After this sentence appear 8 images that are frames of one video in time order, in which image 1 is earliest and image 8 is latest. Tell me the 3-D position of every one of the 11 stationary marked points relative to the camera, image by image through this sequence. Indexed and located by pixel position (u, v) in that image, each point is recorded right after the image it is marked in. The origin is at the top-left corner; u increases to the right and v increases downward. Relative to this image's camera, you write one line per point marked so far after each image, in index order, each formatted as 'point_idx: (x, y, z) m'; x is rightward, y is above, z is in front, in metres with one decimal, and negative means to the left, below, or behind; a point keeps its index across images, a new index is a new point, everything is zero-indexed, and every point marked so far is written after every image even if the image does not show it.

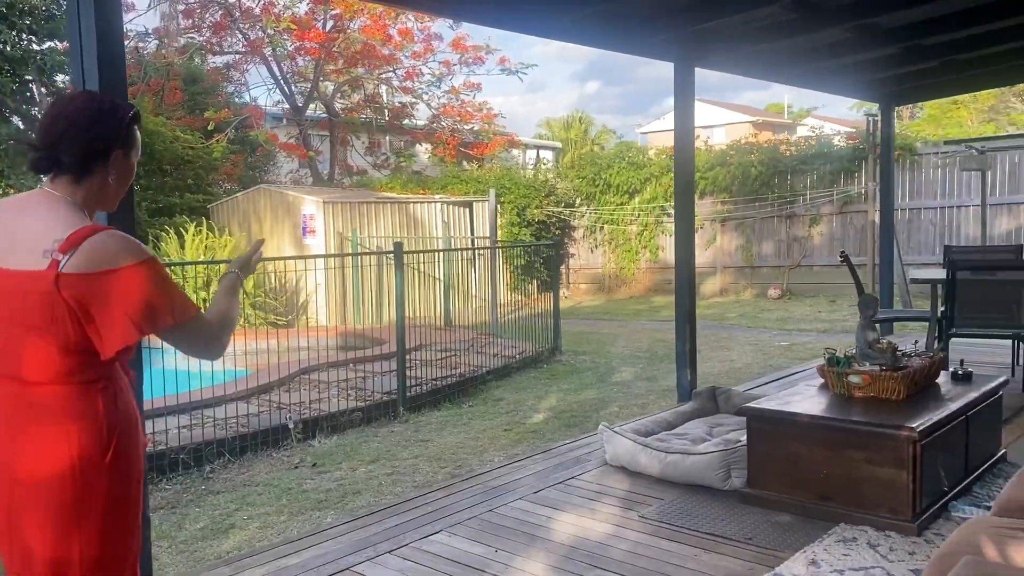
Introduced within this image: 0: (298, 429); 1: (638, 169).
0: (-1.2, -0.8, +4.8) m
1: (+1.8, +1.7, +12.2) m
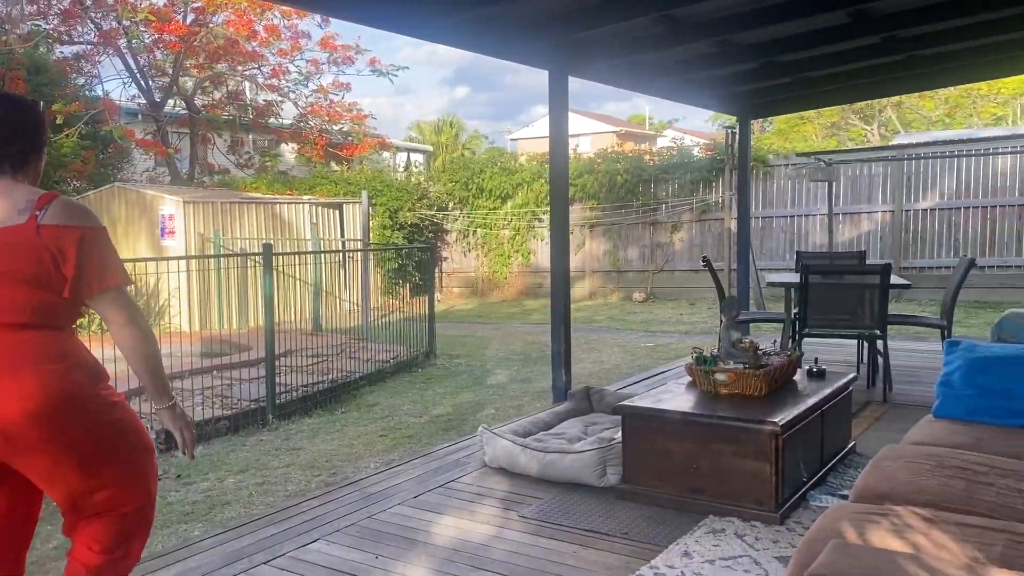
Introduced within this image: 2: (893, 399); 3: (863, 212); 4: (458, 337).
0: (-1.8, -0.8, +4.6) m
1: (0.0, +1.6, +12.3) m
2: (+2.1, -0.6, +4.7) m
3: (+4.1, +0.9, +10.0) m
4: (-0.5, -0.5, +8.7) m
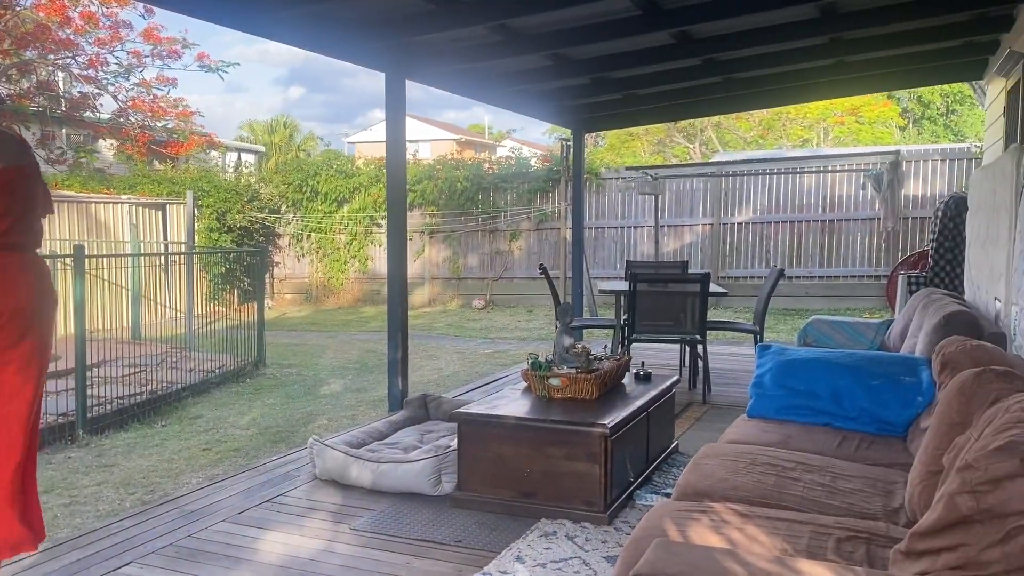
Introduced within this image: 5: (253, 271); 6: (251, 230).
0: (-2.7, -0.8, +4.1) m
1: (-2.3, +1.5, +12.1) m
2: (+1.1, -0.6, +4.9) m
3: (+2.1, +0.8, +10.6) m
4: (-2.1, -0.6, +8.4) m
5: (-2.1, +0.1, +7.1) m
6: (-3.5, +0.8, +11.7) m
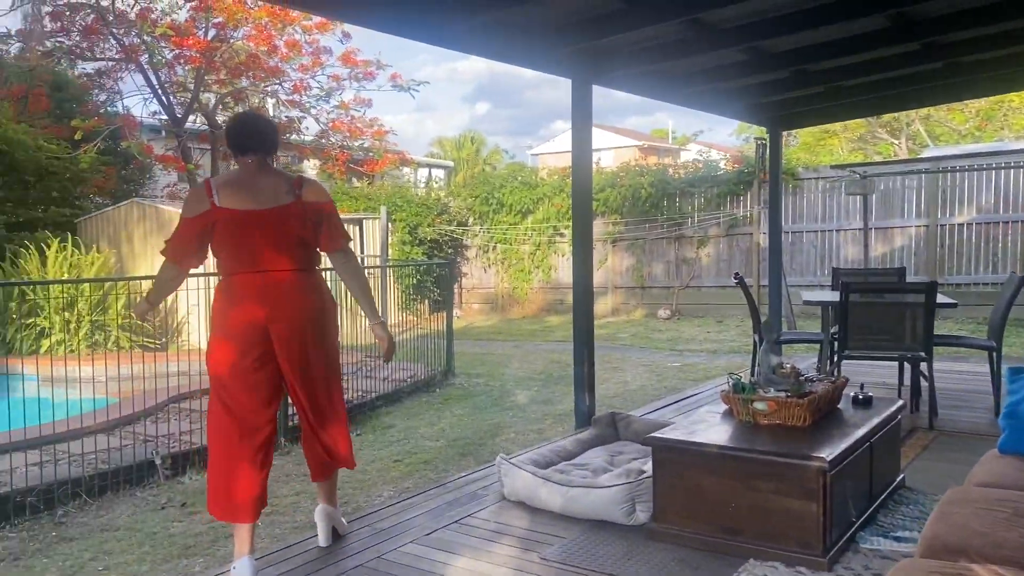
0: (-1.7, -0.9, +4.4) m
1: (+0.3, +1.4, +12.1) m
2: (+2.2, -0.7, +4.4) m
3: (+4.3, +0.7, +9.7) m
4: (-0.3, -0.7, +8.5) m
5: (-0.6, 0.0, +7.2) m
6: (-1.0, +0.6, +12.0) m
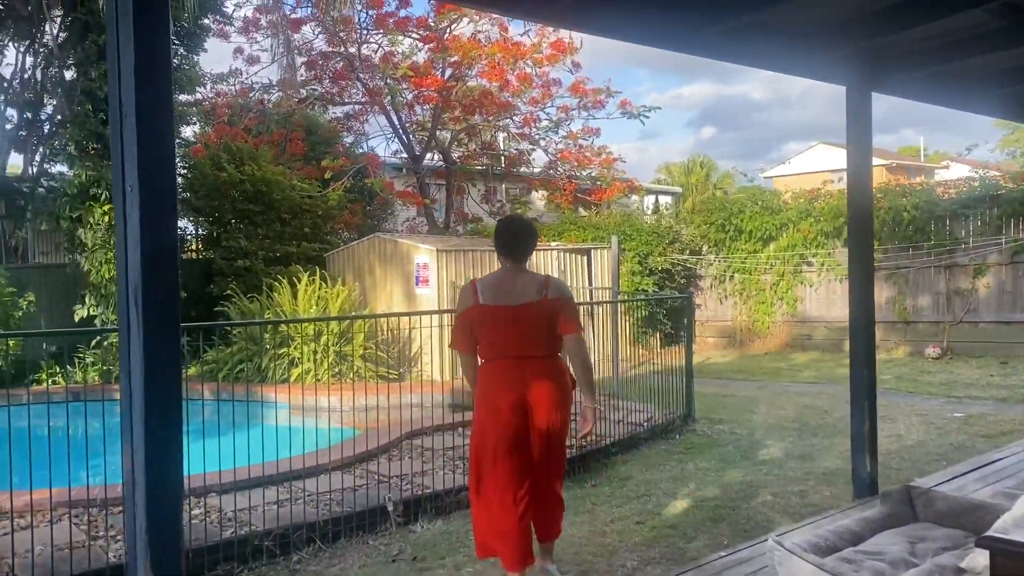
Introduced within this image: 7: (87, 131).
0: (-0.5, -1.1, +4.2) m
1: (+3.4, +1.0, +11.2) m
2: (+3.2, -0.9, +3.2) m
3: (+6.7, +0.3, +7.8) m
4: (+1.9, -1.0, +7.8) m
5: (+1.3, -0.2, +6.7) m
6: (+2.1, +0.2, +11.4) m
7: (-4.6, +1.7, +9.3) m
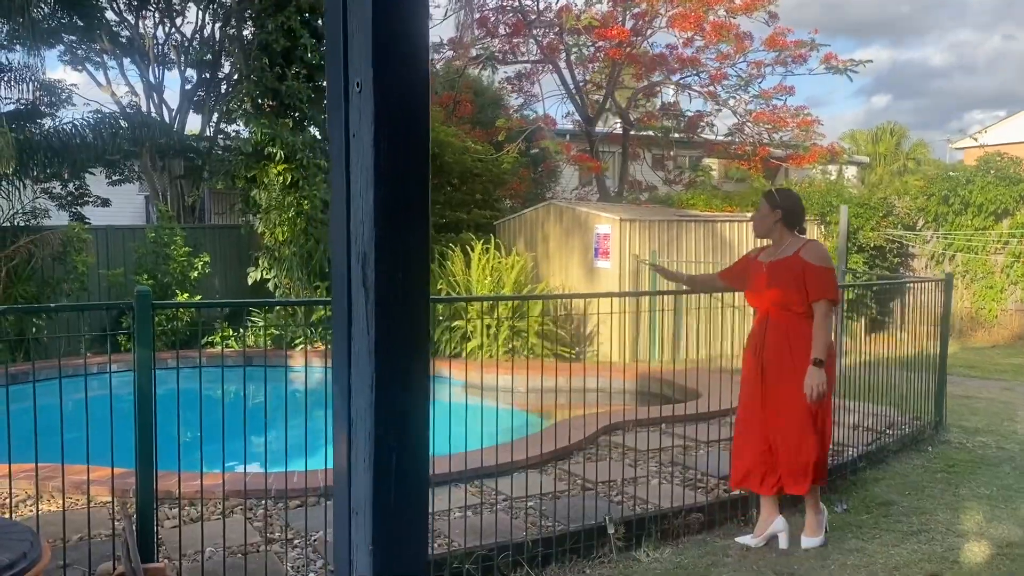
0: (+0.4, -1.0, +3.4) m
1: (+5.5, +1.1, +9.6) m
2: (+4.0, -0.9, +1.8) m
3: (+8.2, +0.3, +5.8) m
4: (+3.4, -0.8, +6.6) m
5: (+2.7, -0.1, +5.5) m
6: (+4.3, +0.4, +10.1) m
7: (-2.6, +2.1, +9.0) m
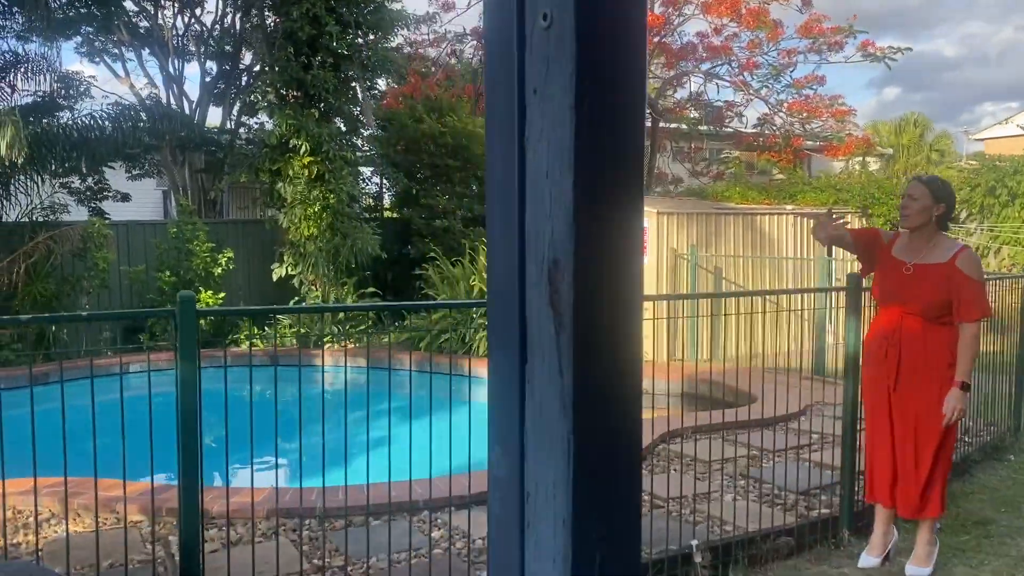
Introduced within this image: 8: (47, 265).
0: (+0.7, -1.0, +3.1) m
1: (+5.9, +1.2, +9.3) m
2: (+4.2, -0.9, +1.5) m
3: (+8.5, +0.4, +5.4) m
4: (+3.7, -0.8, +6.2) m
5: (+3.0, -0.1, +5.2) m
6: (+4.7, +0.5, +9.7) m
7: (-2.3, +2.1, +8.7) m
8: (-4.3, +0.2, +8.1) m
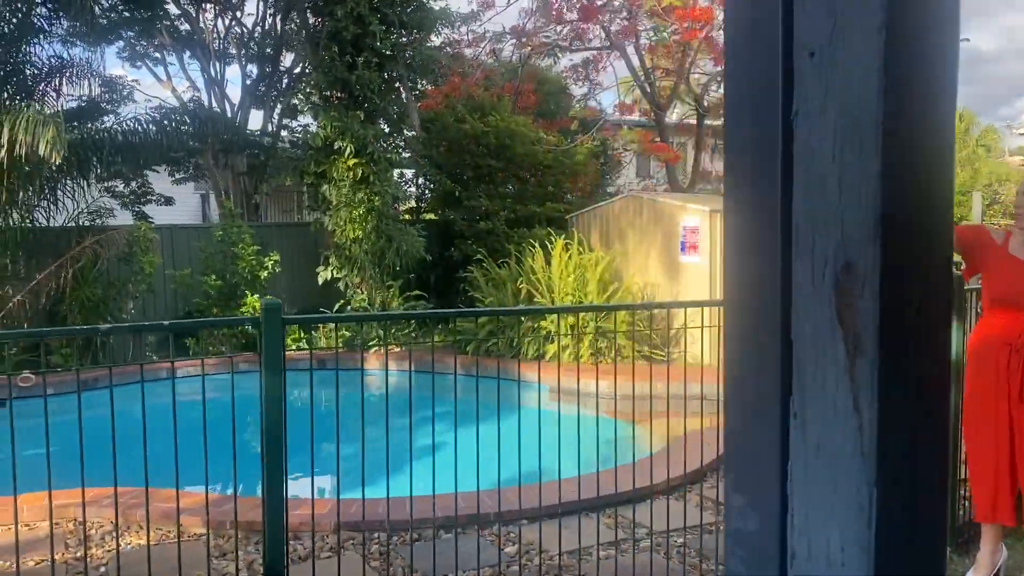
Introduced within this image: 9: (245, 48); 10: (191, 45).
0: (+1.0, -1.0, +2.9) m
1: (+6.3, +1.2, +8.9) m
2: (+4.4, -0.9, +1.2) m
3: (+8.8, +0.4, +4.9) m
4: (+4.1, -0.8, +5.9) m
5: (+3.3, -0.1, +4.9) m
6: (+5.1, +0.5, +9.4) m
7: (-1.8, +2.1, +8.6) m
8: (-3.9, +0.2, +8.1) m
9: (-3.2, +2.9, +10.4) m
10: (-3.8, +2.9, +10.3) m
